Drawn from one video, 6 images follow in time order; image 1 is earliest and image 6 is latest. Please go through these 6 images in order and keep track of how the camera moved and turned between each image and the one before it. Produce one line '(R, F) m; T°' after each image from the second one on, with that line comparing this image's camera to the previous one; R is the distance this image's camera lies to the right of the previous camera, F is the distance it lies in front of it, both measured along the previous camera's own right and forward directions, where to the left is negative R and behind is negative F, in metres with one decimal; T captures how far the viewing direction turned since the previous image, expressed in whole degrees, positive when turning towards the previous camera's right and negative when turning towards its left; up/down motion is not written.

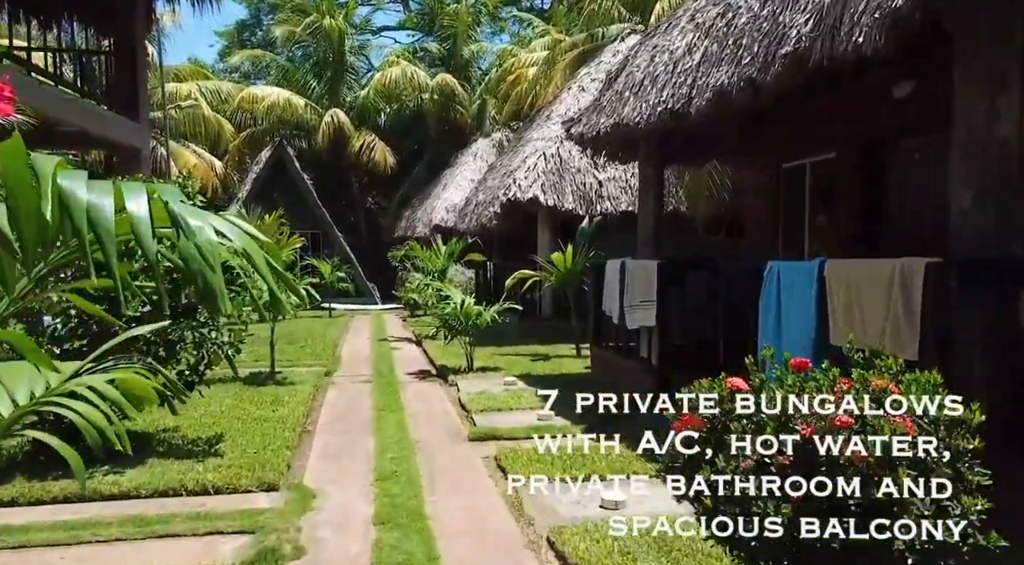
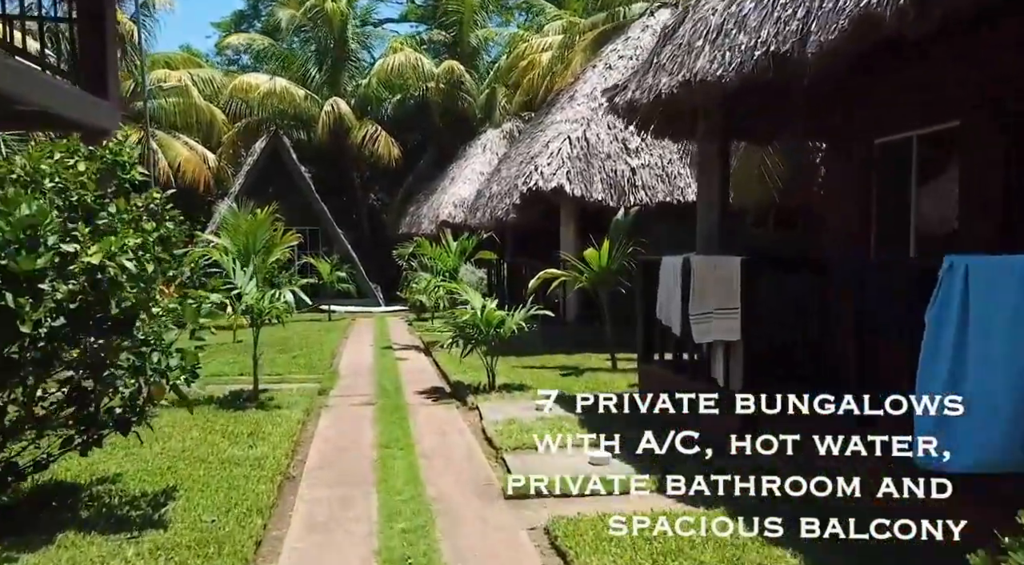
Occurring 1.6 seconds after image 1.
(-0.3, +1.4) m; 0°
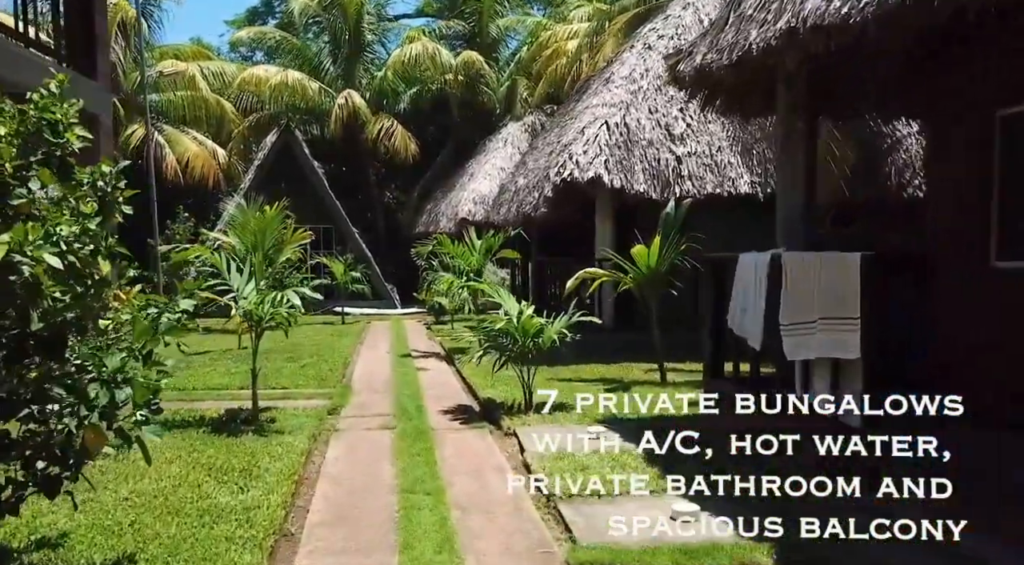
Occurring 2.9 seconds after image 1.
(-0.2, +1.0) m; -1°
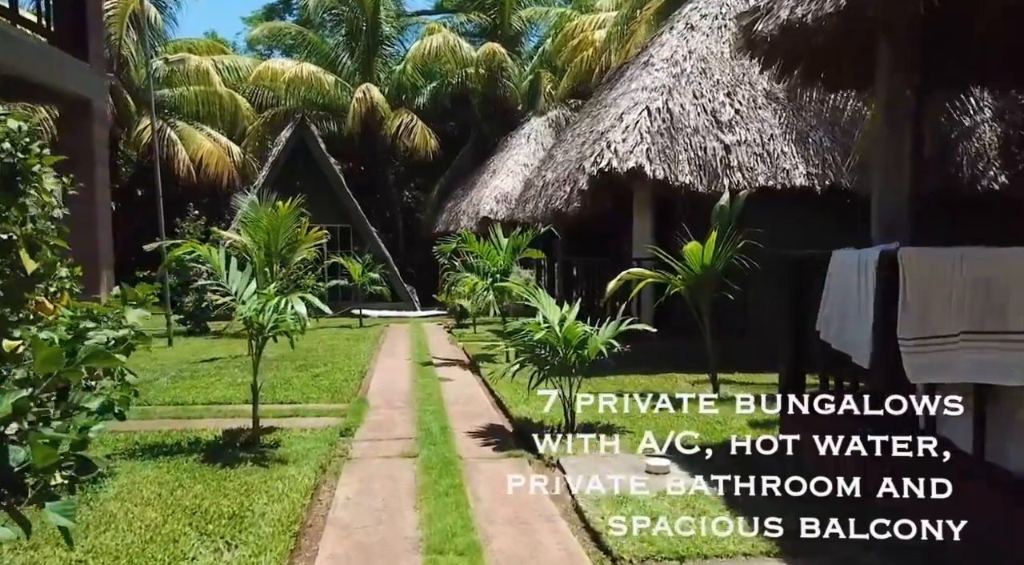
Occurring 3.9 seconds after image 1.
(-0.2, +0.8) m; -1°
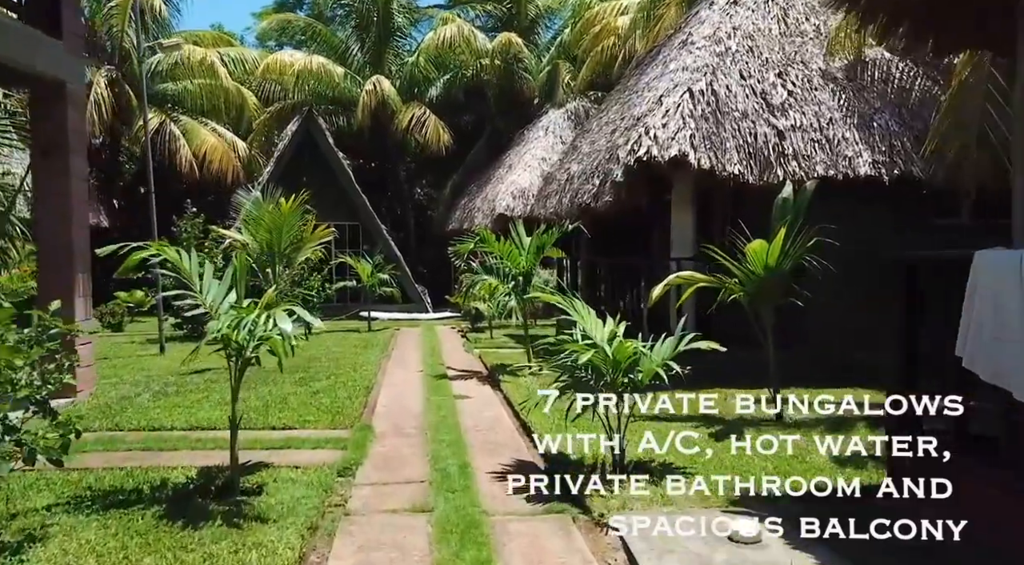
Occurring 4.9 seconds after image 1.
(-0.1, +1.0) m; -1°
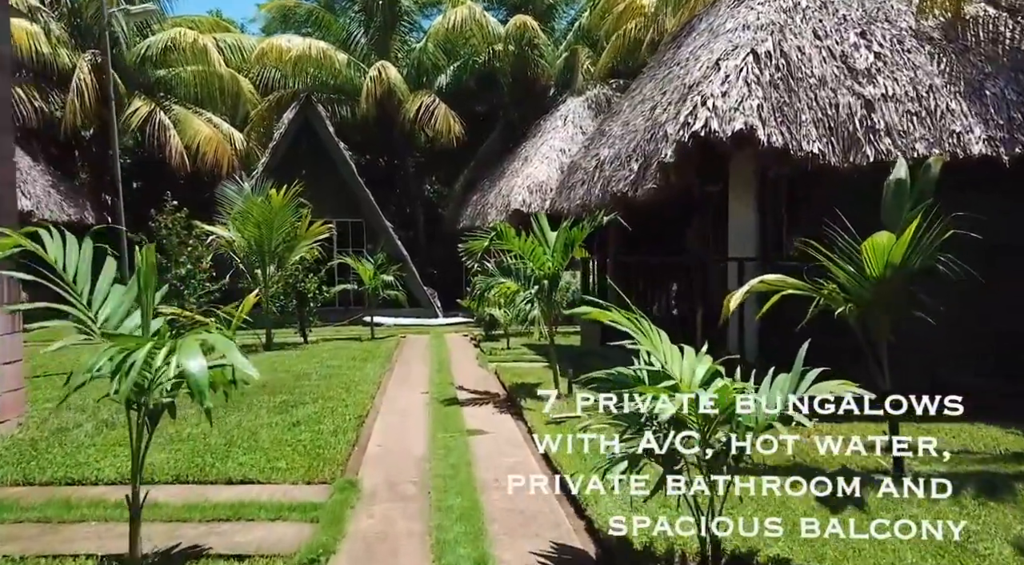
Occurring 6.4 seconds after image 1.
(-0.1, +1.4) m; -1°
